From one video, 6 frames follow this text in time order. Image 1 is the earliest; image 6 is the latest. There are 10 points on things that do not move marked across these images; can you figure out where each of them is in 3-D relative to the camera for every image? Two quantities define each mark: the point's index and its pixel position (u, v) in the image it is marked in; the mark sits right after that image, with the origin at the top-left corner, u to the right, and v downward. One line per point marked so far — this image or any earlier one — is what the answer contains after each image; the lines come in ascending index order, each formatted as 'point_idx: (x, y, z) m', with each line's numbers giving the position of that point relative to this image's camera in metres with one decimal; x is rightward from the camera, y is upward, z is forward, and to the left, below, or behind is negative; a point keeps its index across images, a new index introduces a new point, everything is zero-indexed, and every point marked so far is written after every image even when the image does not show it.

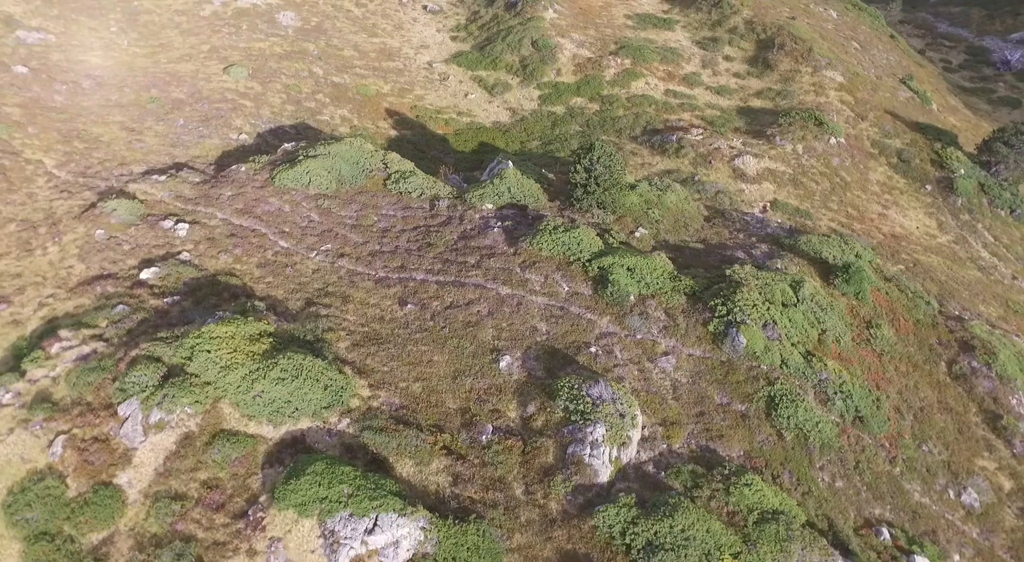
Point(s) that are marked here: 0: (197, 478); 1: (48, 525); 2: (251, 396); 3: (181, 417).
0: (-8.9, -5.5, +15.8) m
1: (-12.5, -6.6, +15.2) m
2: (-7.9, -3.4, +17.1) m
3: (-9.9, -4.0, +16.8) m
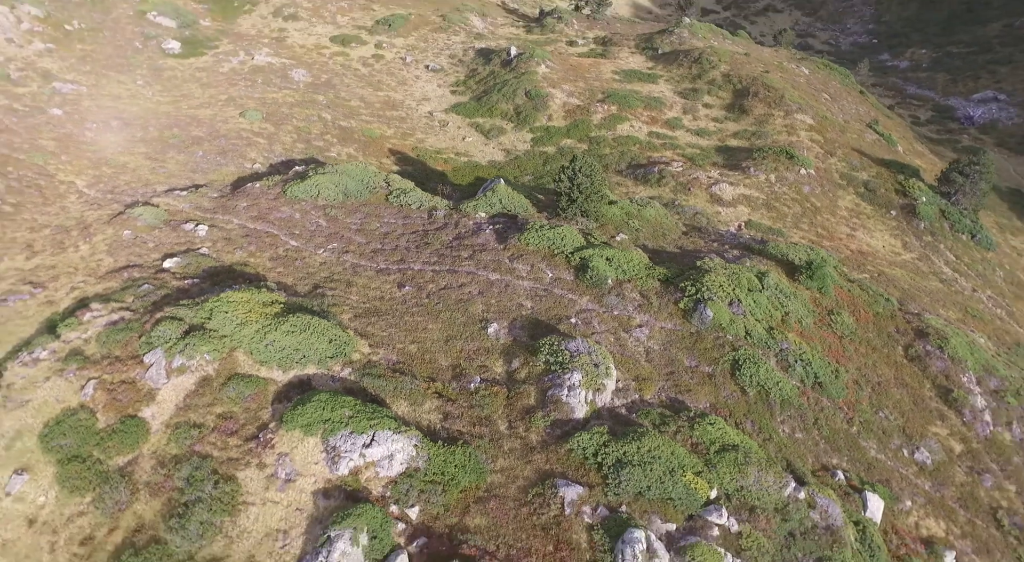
0: (-9.4, -4.1, +17.6) m
1: (-13.0, -5.1, +16.9) m
2: (-8.4, -2.1, +19.2) m
3: (-10.4, -2.7, +18.7) m
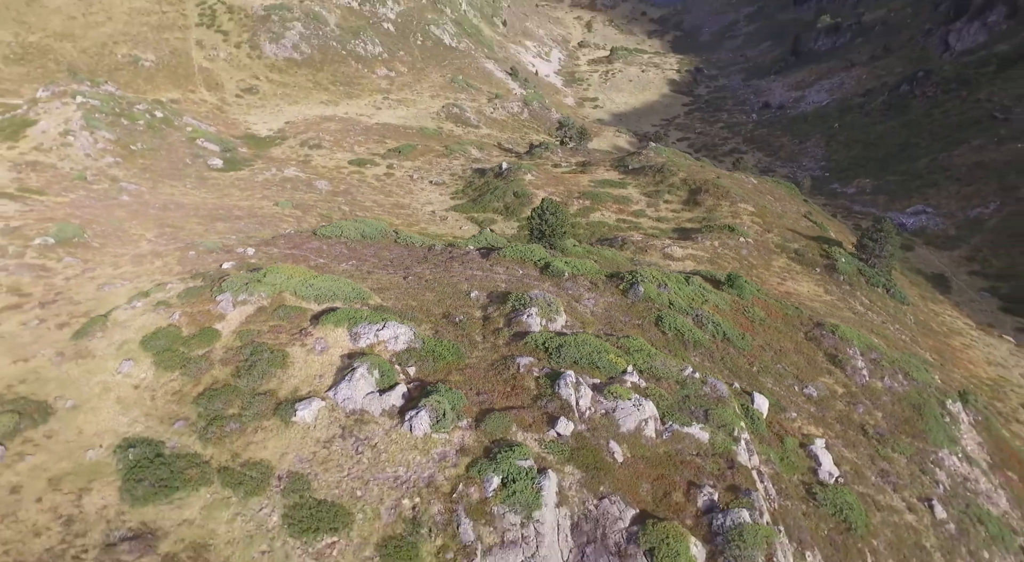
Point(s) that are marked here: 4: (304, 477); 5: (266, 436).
0: (-10.5, -1.9, +24.3) m
1: (-14.2, -2.7, +23.4) m
2: (-9.6, -0.4, +26.3) m
3: (-11.6, -0.8, +25.7) m
4: (-6.5, -6.1, +17.4) m
5: (-8.2, -5.2, +18.9) m
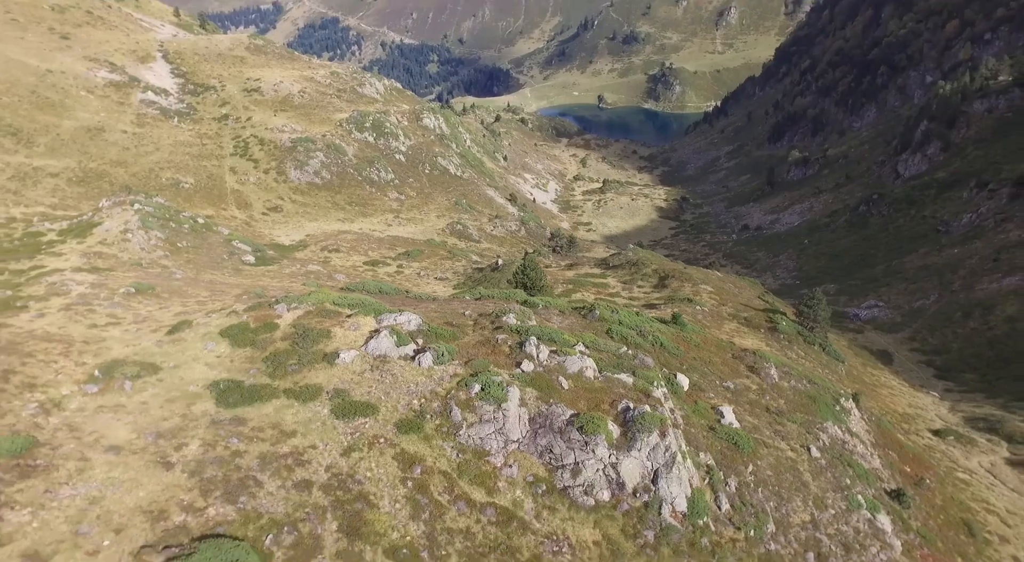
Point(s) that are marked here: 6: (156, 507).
0: (-11.6, -2.3, +33.0) m
1: (-15.2, -2.9, +31.9) m
2: (-10.6, -1.3, +35.2) m
3: (-12.6, -1.6, +34.6) m
4: (-7.5, -5.0, +25.4) m
5: (-9.2, -4.3, +27.0) m
6: (-11.7, -7.4, +18.7) m
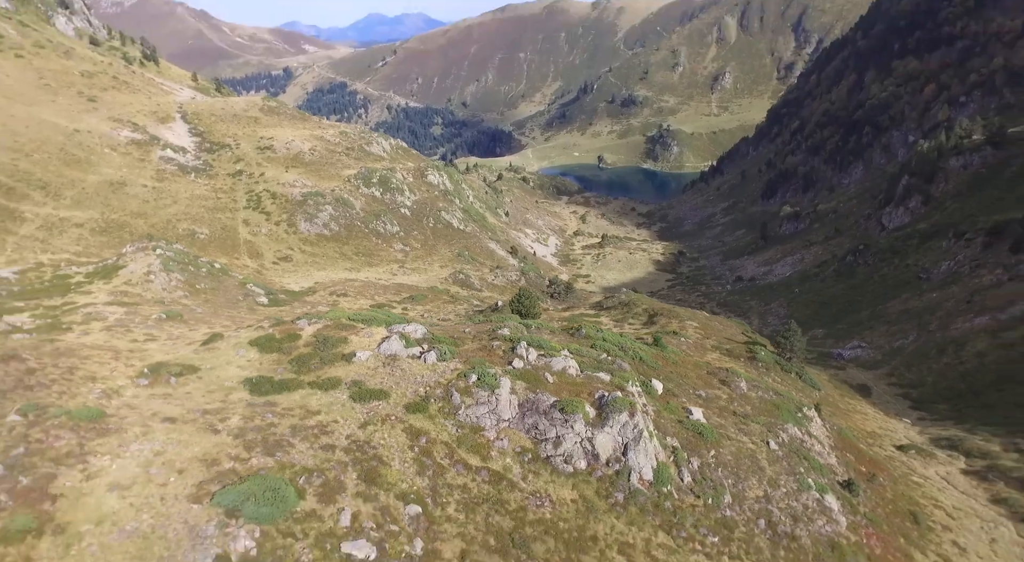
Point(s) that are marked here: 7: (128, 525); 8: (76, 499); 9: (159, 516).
0: (-12.0, -3.4, +37.5) m
1: (-15.6, -3.9, +36.4) m
2: (-11.0, -2.6, +39.8) m
3: (-13.0, -2.9, +39.2) m
4: (-7.9, -5.3, +29.6) m
5: (-9.6, -4.9, +31.3) m
6: (-12.2, -7.1, +22.8) m
7: (-12.9, -8.2, +19.0) m
8: (-15.2, -7.6, +19.7) m
9: (-12.2, -8.1, +19.6) m
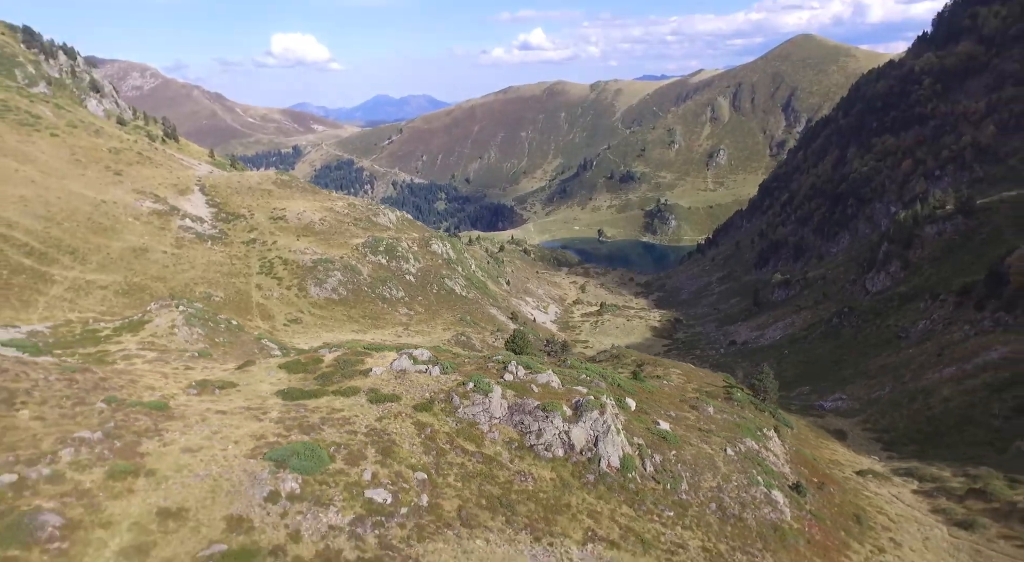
0: (-12.5, -5.9, +43.5) m
1: (-16.1, -6.2, +42.3) m
2: (-11.5, -5.4, +45.9) m
3: (-13.5, -5.6, +45.2) m
4: (-8.5, -6.8, +35.4) m
5: (-10.2, -6.6, +37.1) m
6: (-12.8, -7.7, +28.4) m
7: (-13.5, -8.3, +24.5) m
8: (-15.8, -7.8, +25.3) m
9: (-12.8, -8.3, +25.1) m
